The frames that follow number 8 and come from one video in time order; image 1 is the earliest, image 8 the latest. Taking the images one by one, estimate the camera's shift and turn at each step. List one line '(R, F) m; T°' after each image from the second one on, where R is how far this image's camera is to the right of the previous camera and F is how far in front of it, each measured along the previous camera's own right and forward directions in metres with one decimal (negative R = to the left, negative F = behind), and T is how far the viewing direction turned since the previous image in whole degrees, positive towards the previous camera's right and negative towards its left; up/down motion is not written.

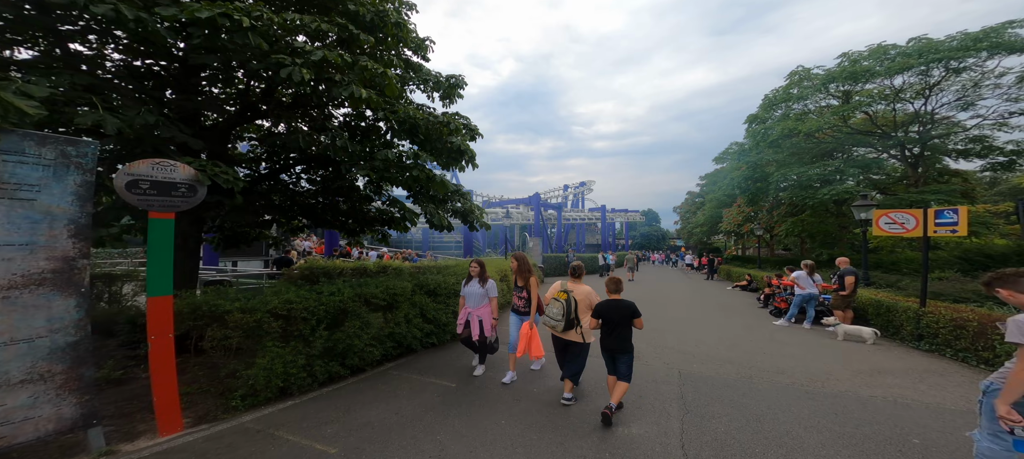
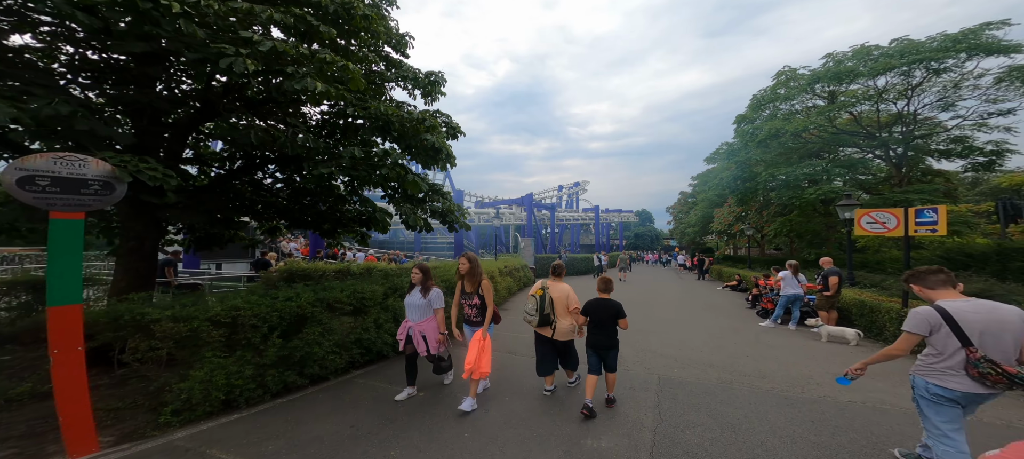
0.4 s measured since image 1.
(+0.2, +0.1) m; +1°
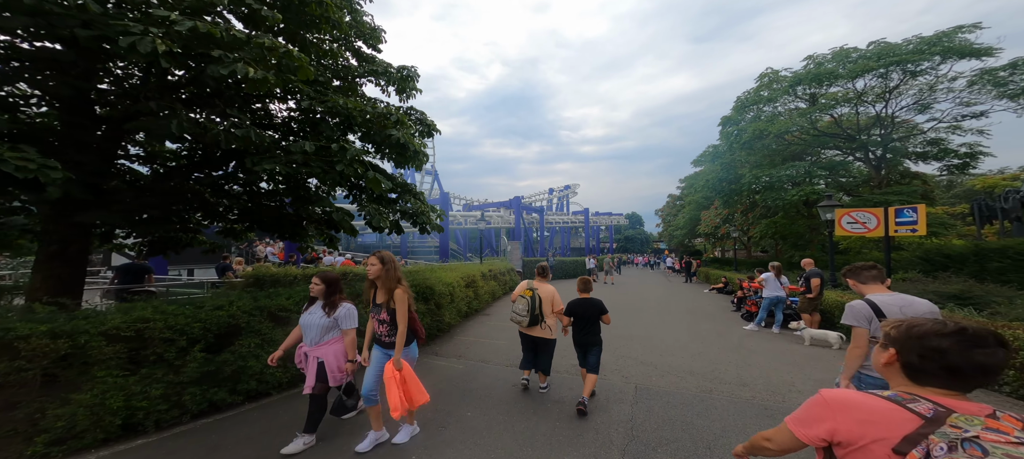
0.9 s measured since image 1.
(+0.3, +0.3) m; +2°
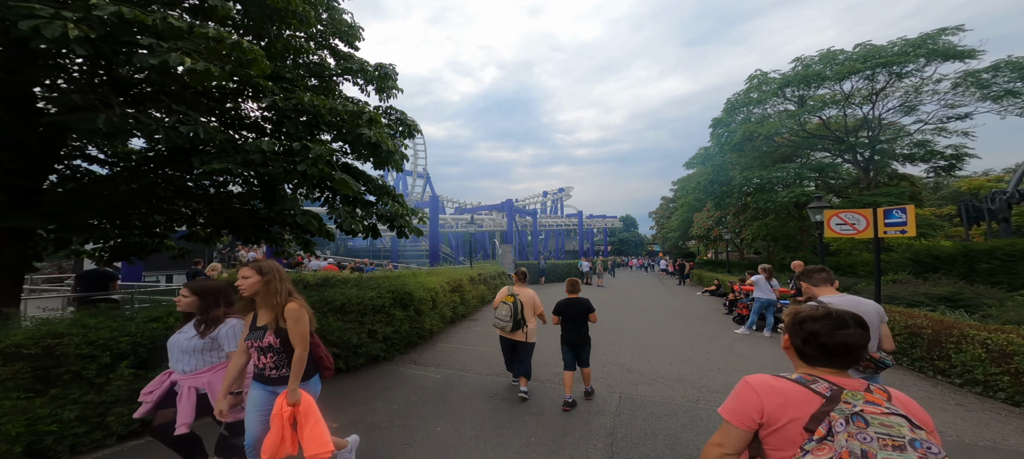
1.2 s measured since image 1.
(+0.2, +0.2) m; +1°
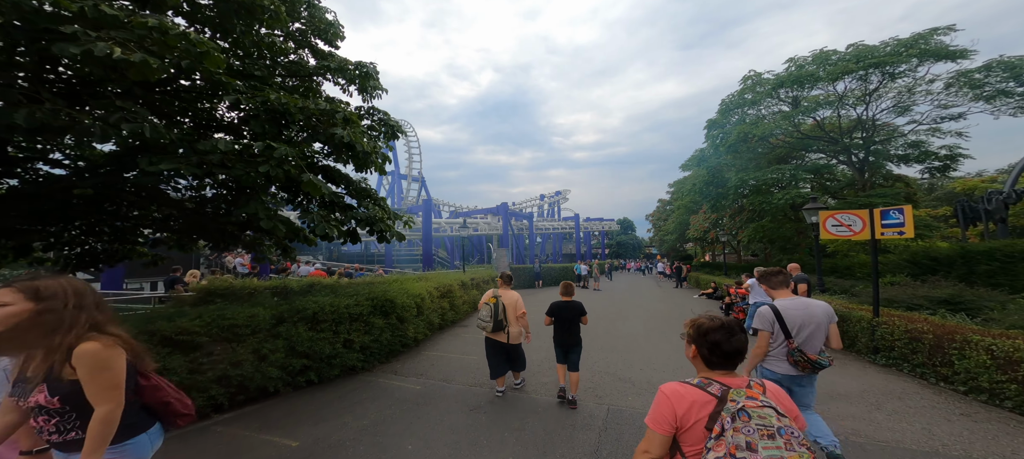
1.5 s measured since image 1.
(+0.2, +0.2) m; 0°
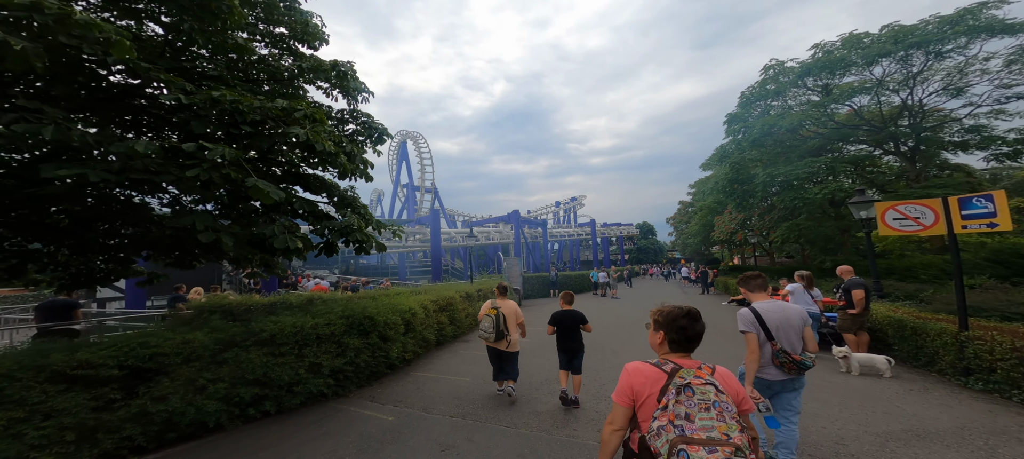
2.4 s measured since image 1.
(+0.3, +0.8) m; -3°
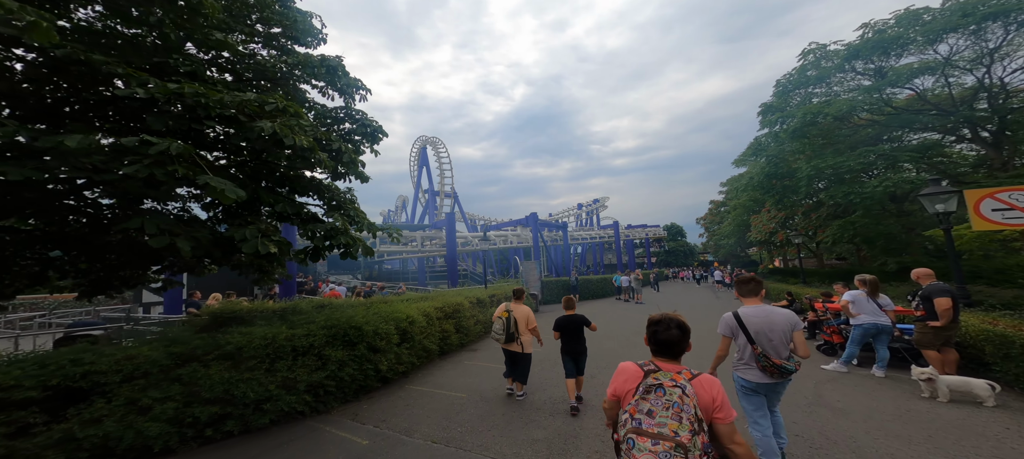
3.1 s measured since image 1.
(+0.2, +0.7) m; -4°
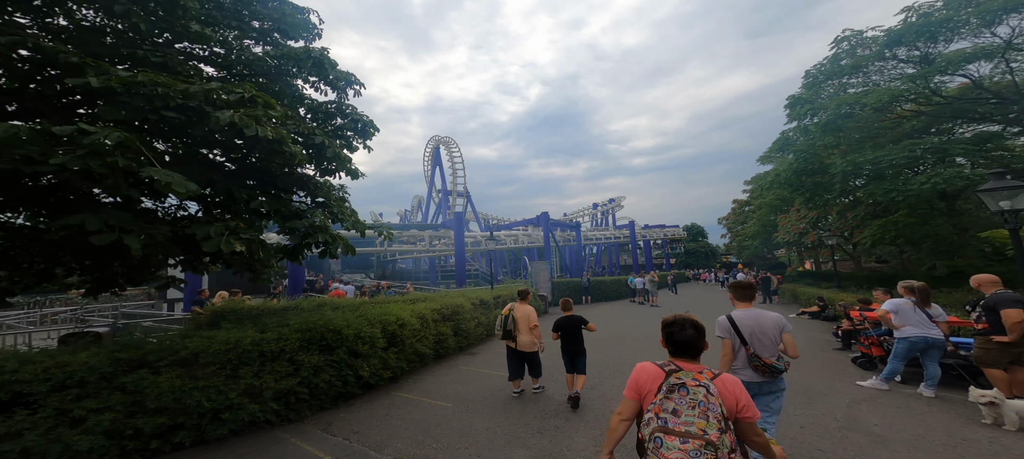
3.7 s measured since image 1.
(+0.3, +0.5) m; -3°
